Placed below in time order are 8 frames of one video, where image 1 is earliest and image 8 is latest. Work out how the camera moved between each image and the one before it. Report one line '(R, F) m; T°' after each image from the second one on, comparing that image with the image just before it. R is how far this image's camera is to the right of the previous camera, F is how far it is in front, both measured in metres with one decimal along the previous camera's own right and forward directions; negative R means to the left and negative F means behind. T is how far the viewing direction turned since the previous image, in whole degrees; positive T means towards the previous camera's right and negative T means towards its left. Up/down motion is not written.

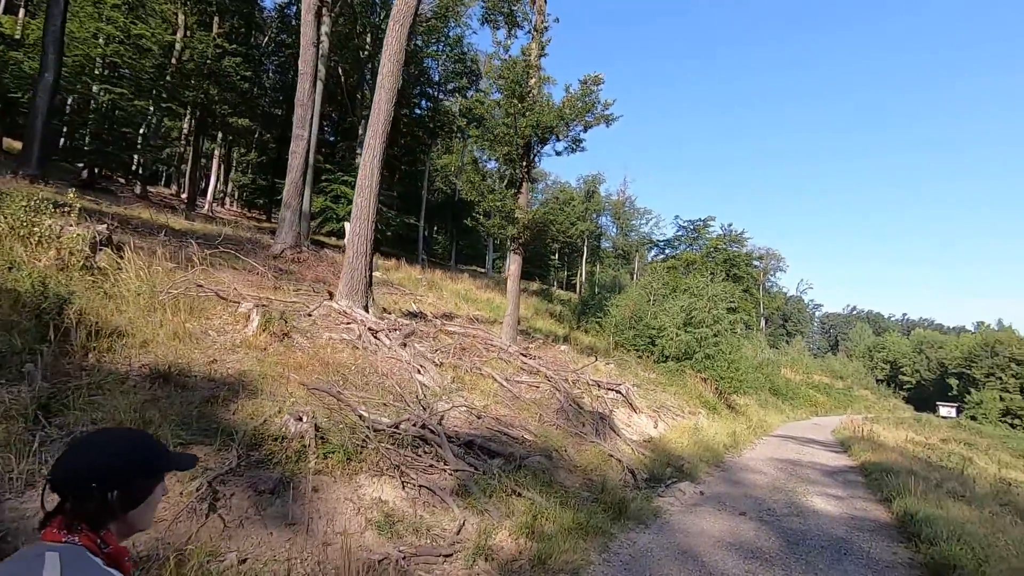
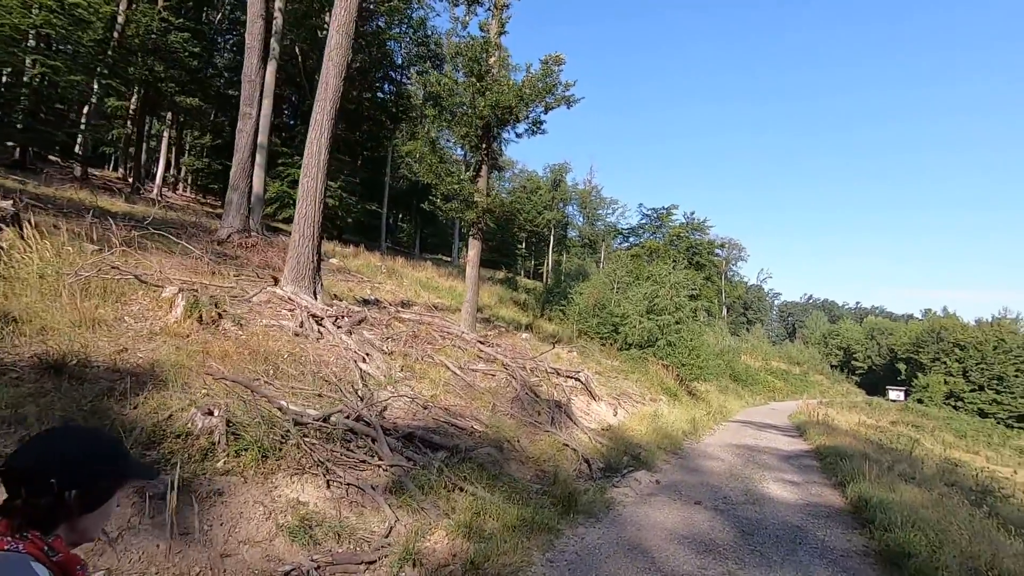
(+0.2, +0.4) m; +3°
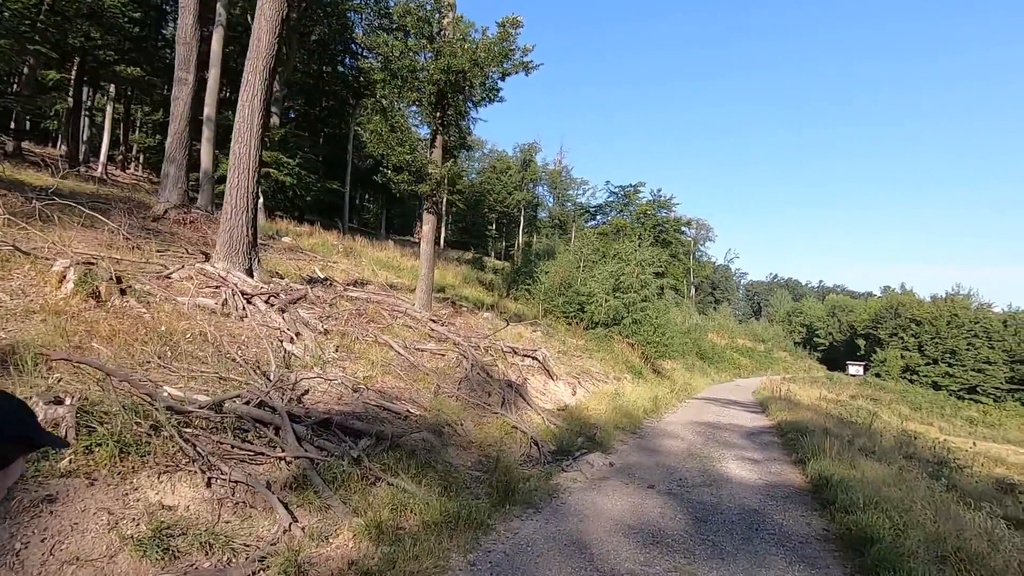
(+0.4, +0.6) m; +3°
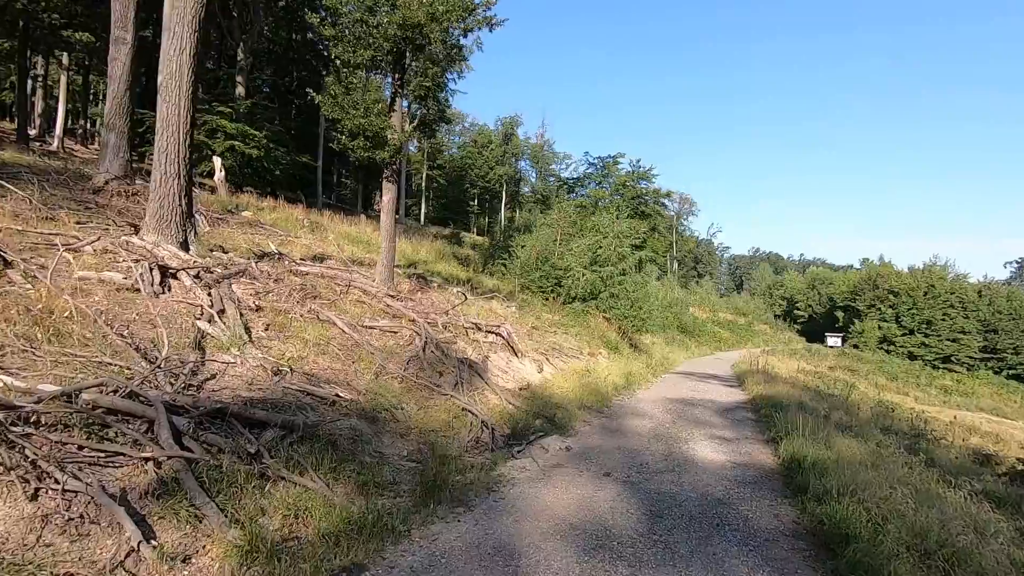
(+0.4, +0.6) m; +2°
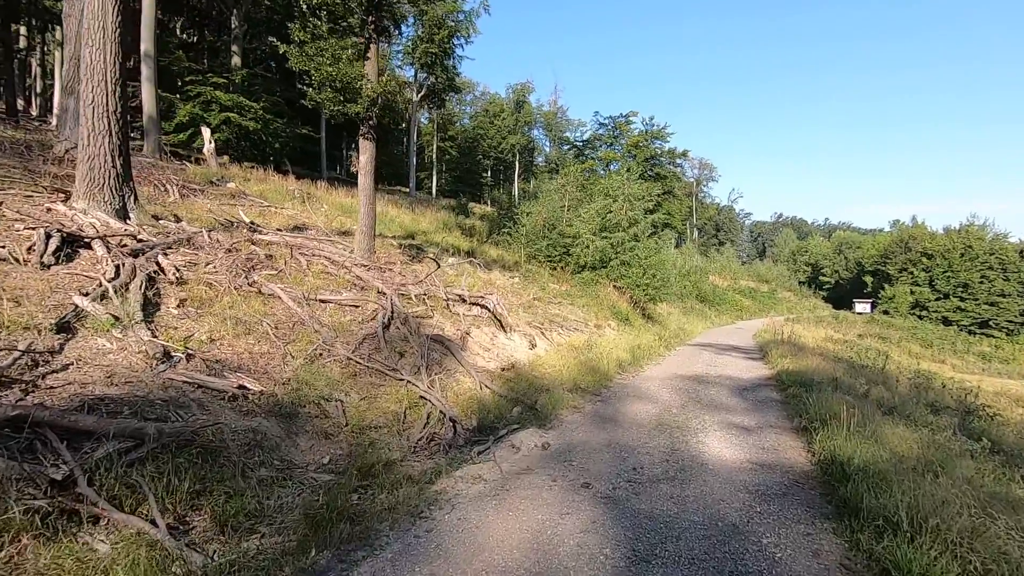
(+0.5, +1.2) m; -2°
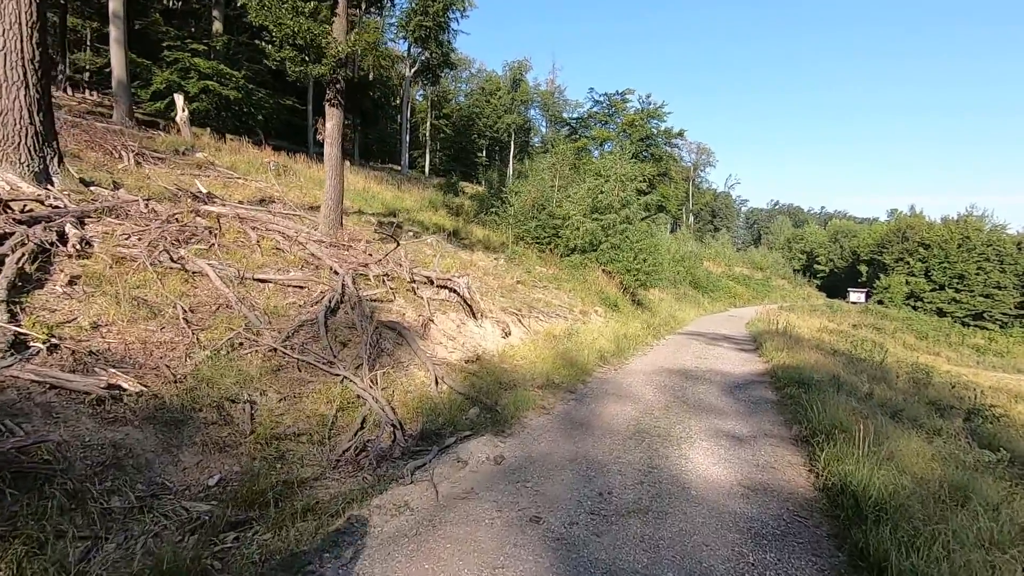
(+0.3, +0.8) m; +1°
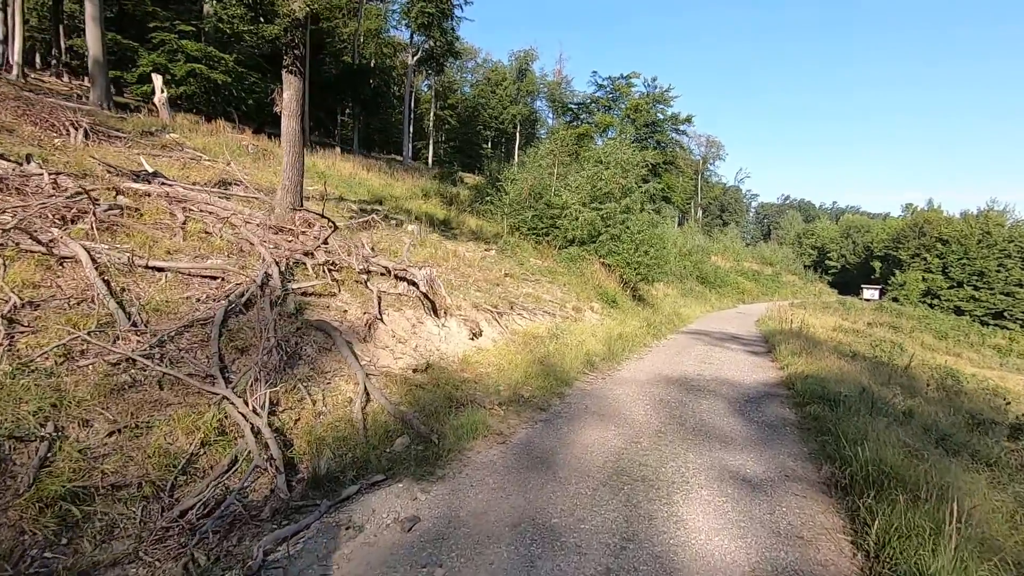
(+0.5, +1.2) m; -1°
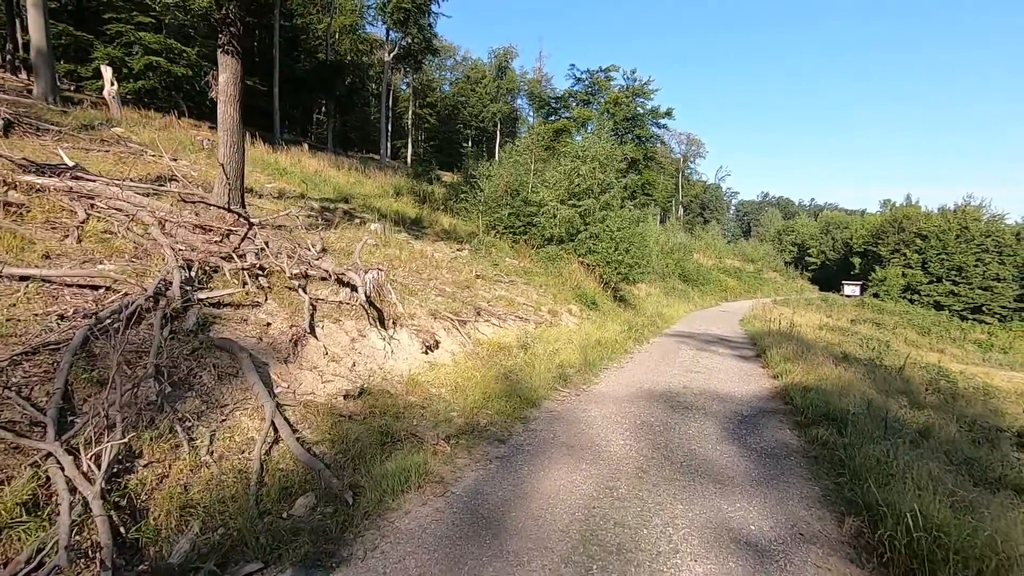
(+0.3, +0.8) m; +2°
